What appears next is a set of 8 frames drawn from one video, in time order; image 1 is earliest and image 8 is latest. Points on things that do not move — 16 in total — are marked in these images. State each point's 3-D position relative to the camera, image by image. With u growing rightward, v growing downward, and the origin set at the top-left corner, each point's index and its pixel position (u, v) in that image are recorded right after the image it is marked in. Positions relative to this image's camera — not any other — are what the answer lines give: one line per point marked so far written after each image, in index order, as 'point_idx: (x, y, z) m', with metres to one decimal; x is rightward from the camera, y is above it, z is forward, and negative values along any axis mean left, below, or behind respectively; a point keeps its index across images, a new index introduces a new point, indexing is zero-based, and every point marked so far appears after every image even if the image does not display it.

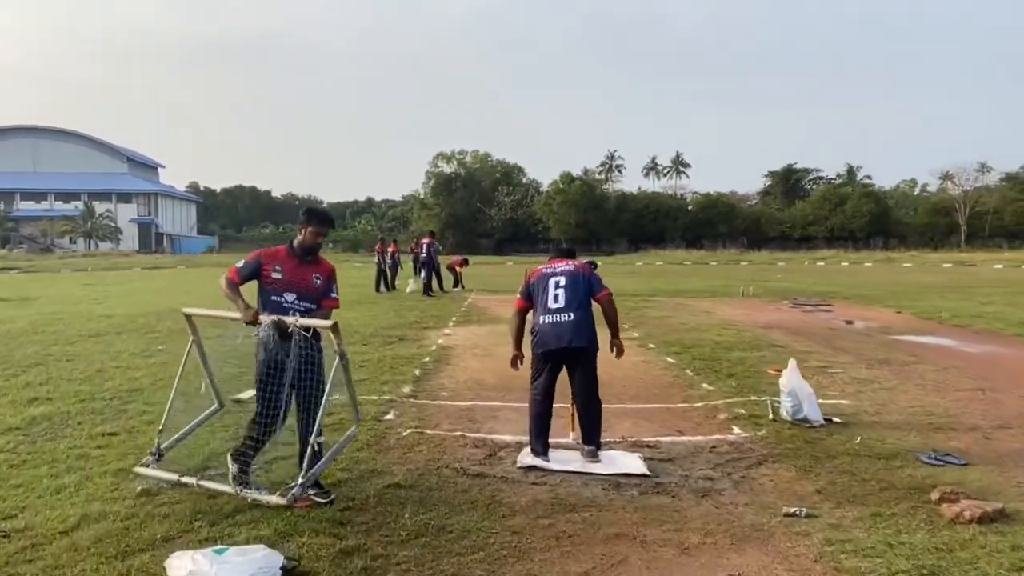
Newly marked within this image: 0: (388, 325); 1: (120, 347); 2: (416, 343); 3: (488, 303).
0: (-2.2, -0.7, +14.3) m
1: (-5.8, -0.9, +11.8) m
2: (-1.4, -0.8, +12.0) m
3: (-0.6, -0.4, +19.9) m
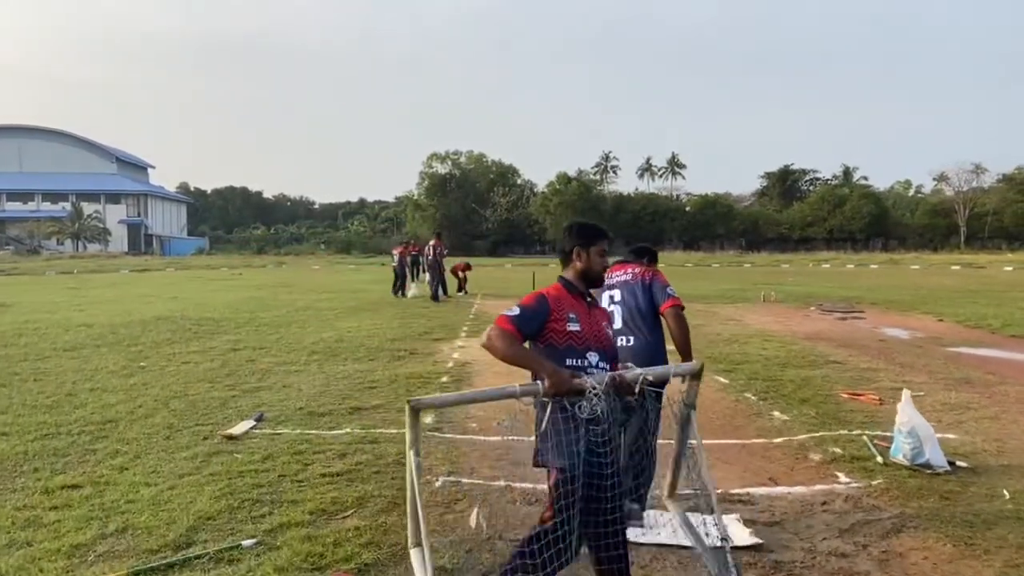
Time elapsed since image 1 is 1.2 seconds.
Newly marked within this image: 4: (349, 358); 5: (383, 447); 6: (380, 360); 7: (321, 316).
0: (-1.9, -0.8, +13.0) m
1: (-5.4, -1.0, +10.5) m
2: (-1.1, -0.9, +10.8) m
3: (-0.4, -0.5, +18.7) m
4: (-2.2, -0.9, +10.7) m
5: (-1.0, -1.2, +6.1) m
6: (-1.7, -1.0, +10.5) m
7: (-4.0, -0.6, +16.9) m
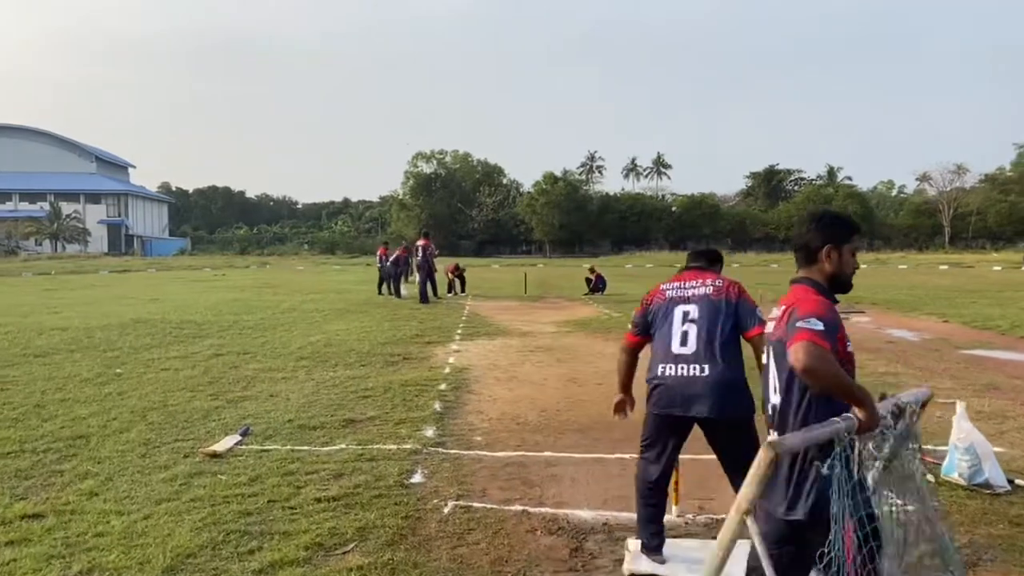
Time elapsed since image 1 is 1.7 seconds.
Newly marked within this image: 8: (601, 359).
0: (-1.9, -0.8, +12.5) m
1: (-5.4, -1.0, +9.9) m
2: (-1.1, -1.0, +10.2) m
3: (-0.5, -0.5, +18.2) m
4: (-2.2, -1.0, +10.1) m
5: (-0.9, -1.2, +5.5) m
6: (-1.7, -1.0, +10.0) m
7: (-4.1, -0.6, +16.3) m
8: (+1.2, -0.9, +10.8) m
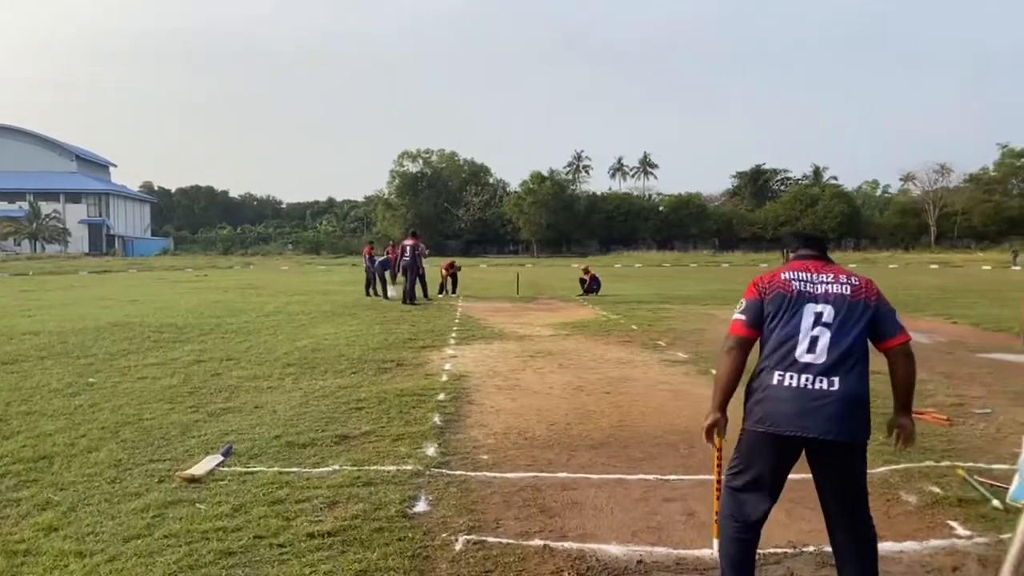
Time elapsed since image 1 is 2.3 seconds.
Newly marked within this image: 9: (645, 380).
0: (-2.0, -0.8, +11.9) m
1: (-5.4, -1.0, +9.2) m
2: (-1.1, -1.0, +9.6) m
3: (-0.7, -0.5, +17.6) m
4: (-2.2, -1.0, +9.5) m
5: (-0.8, -1.3, +4.9) m
6: (-1.7, -1.0, +9.4) m
7: (-4.2, -0.7, +15.7) m
8: (+1.2, -1.0, +10.2) m
9: (+1.5, -1.0, +9.1) m
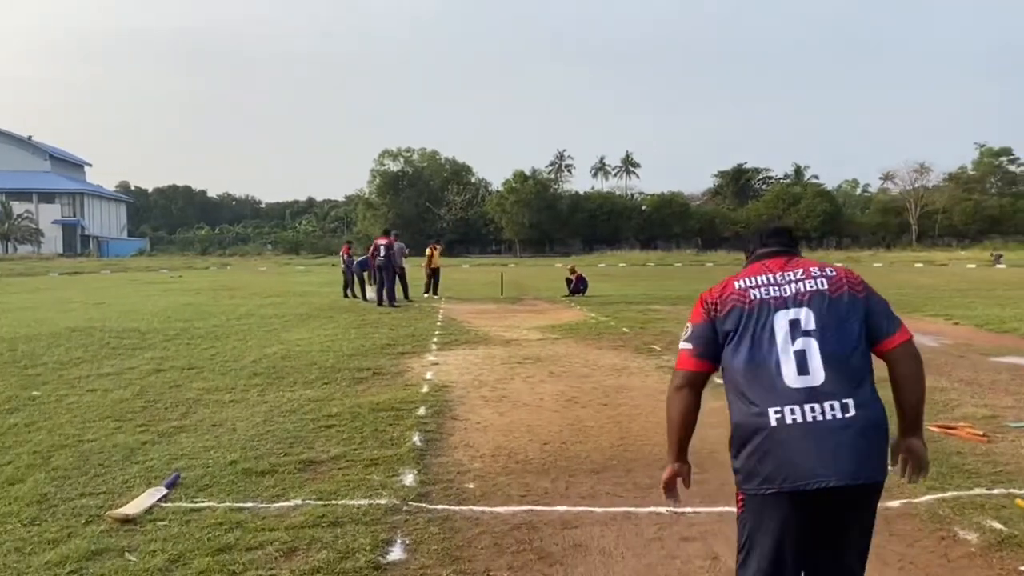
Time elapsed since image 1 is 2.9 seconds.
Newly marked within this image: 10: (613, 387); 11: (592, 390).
0: (-2.2, -0.9, +11.1) m
1: (-5.6, -1.1, +8.3) m
2: (-1.2, -1.0, +8.8) m
3: (-1.0, -0.6, +16.8) m
4: (-2.3, -1.0, +8.7) m
5: (-0.8, -1.3, +4.2) m
6: (-1.9, -1.0, +8.6) m
7: (-4.5, -0.7, +14.8) m
8: (+1.0, -1.0, +9.5) m
9: (+1.4, -1.1, +8.3) m
10: (+1.1, -1.1, +8.5) m
11: (+0.8, -1.1, +8.4) m
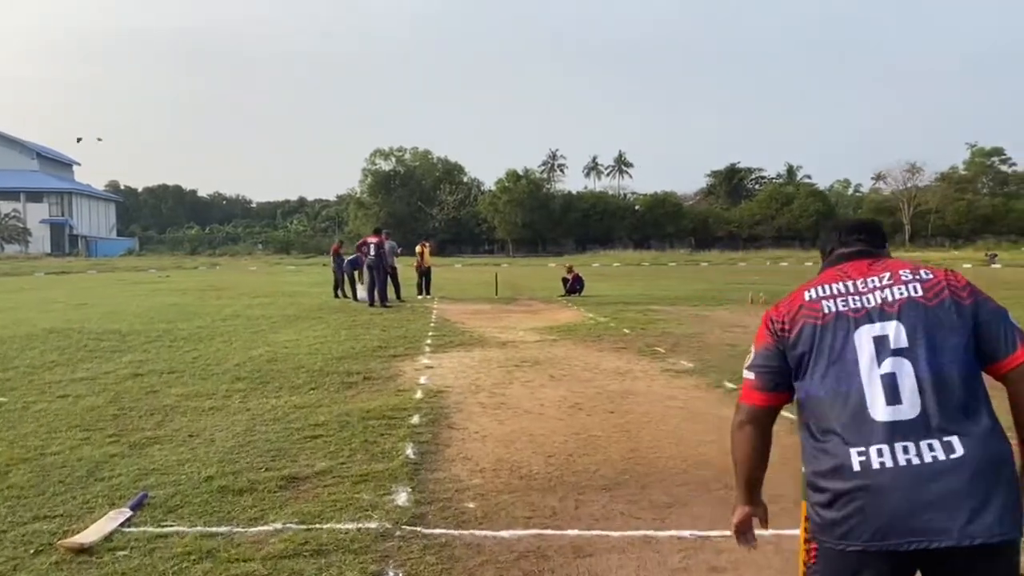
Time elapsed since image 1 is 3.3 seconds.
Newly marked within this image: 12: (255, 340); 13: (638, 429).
0: (-2.2, -0.9, +10.6) m
1: (-5.6, -1.1, +7.8) m
2: (-1.3, -1.0, +8.3) m
3: (-1.1, -0.6, +16.3) m
4: (-2.3, -1.0, +8.2) m
5: (-0.8, -1.3, +3.6) m
6: (-1.9, -1.0, +8.1) m
7: (-4.6, -0.7, +14.3) m
8: (+1.0, -1.0, +9.0) m
9: (+1.4, -1.0, +7.9) m
10: (+1.1, -1.0, +8.0) m
11: (+0.8, -1.1, +7.9) m
12: (-3.9, -0.8, +12.3) m
13: (+1.0, -1.1, +6.4) m
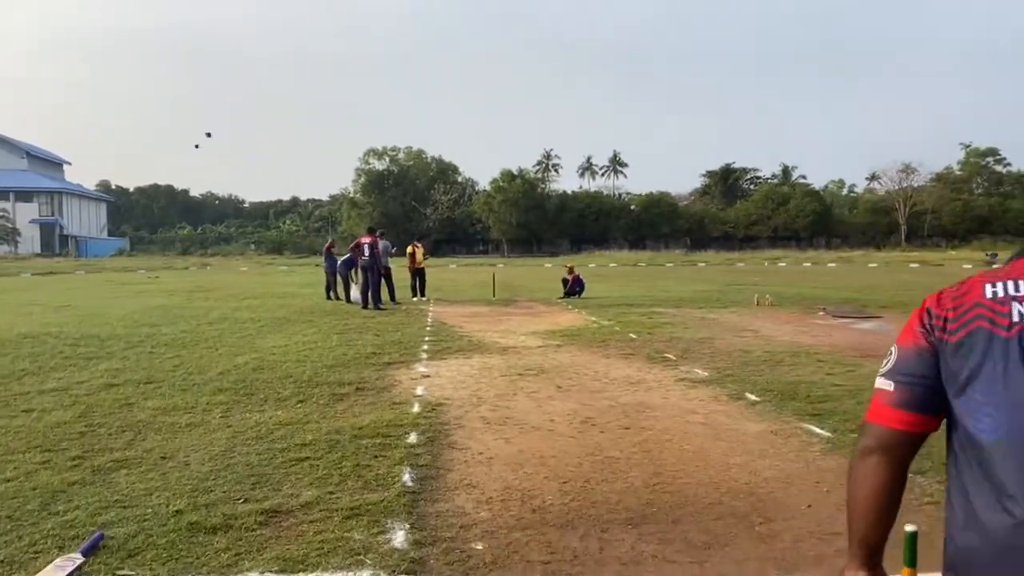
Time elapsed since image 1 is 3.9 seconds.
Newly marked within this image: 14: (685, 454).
0: (-2.2, -0.9, +9.9) m
1: (-5.5, -1.1, +7.1) m
2: (-1.2, -1.1, +7.7) m
3: (-1.1, -0.6, +15.7) m
4: (-2.3, -1.1, +7.6) m
5: (-0.7, -1.3, +3.0) m
6: (-1.8, -1.1, +7.4) m
7: (-4.6, -0.7, +13.6) m
8: (+1.1, -1.0, +8.4) m
9: (+1.4, -1.1, +7.3) m
10: (+1.1, -1.1, +7.4) m
11: (+0.9, -1.1, +7.3) m
12: (-3.9, -0.8, +11.7) m
13: (+1.1, -1.2, +5.8) m
14: (+1.2, -1.2, +5.7) m
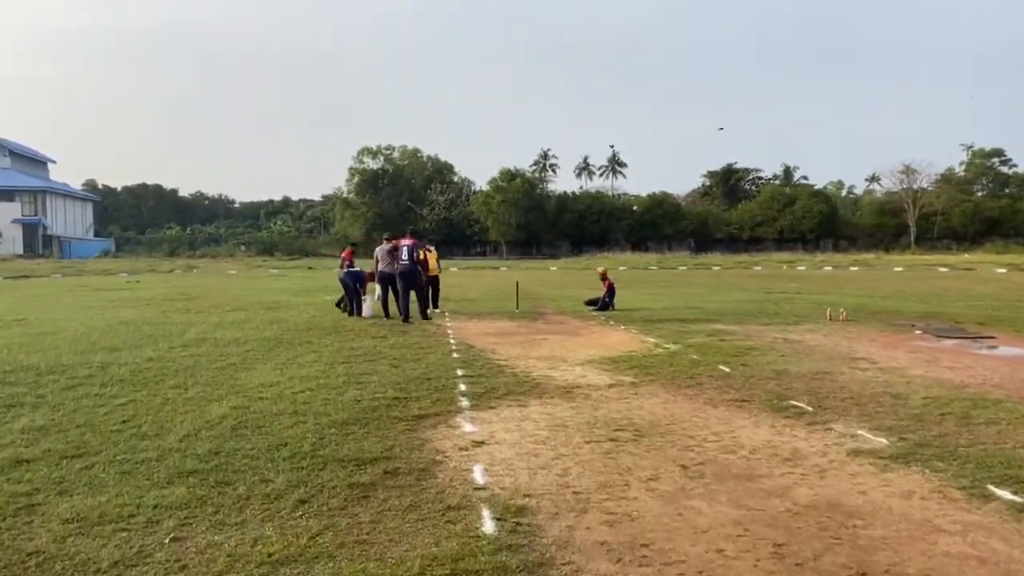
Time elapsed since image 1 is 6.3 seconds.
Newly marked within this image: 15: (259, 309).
0: (-1.5, -1.1, +7.2) m
1: (-4.8, -1.3, +4.4) m
2: (-0.5, -1.3, +5.0) m
3: (-0.5, -0.8, +13.0) m
4: (-1.6, -1.3, +4.8) m
5: (+0.1, -1.5, +0.3) m
6: (-1.1, -1.3, +4.7) m
7: (-3.9, -1.0, +10.9) m
8: (+1.8, -1.2, +5.7) m
9: (+2.1, -1.3, +4.6) m
10: (+1.8, -1.3, +4.7) m
11: (+1.6, -1.3, +4.6) m
12: (-3.2, -1.1, +8.9) m
13: (+1.8, -1.4, +3.1) m
14: (+2.0, -1.4, +3.0) m
15: (-5.7, -0.5, +18.3) m
